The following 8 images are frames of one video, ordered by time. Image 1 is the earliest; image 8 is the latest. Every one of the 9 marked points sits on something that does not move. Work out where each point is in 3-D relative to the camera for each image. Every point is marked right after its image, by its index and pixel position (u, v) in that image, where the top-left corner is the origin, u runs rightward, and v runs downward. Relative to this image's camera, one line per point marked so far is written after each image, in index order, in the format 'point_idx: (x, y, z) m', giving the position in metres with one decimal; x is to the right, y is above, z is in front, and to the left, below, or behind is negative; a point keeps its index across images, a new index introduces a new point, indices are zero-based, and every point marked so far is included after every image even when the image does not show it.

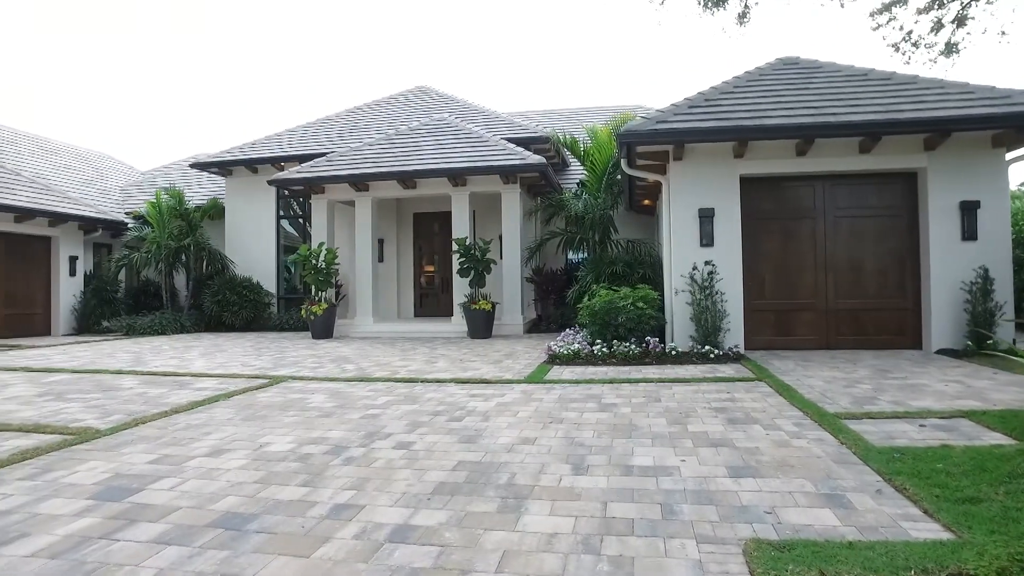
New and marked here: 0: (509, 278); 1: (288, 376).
0: (0.0, +0.2, +13.1) m
1: (-2.4, -0.9, +7.5) m
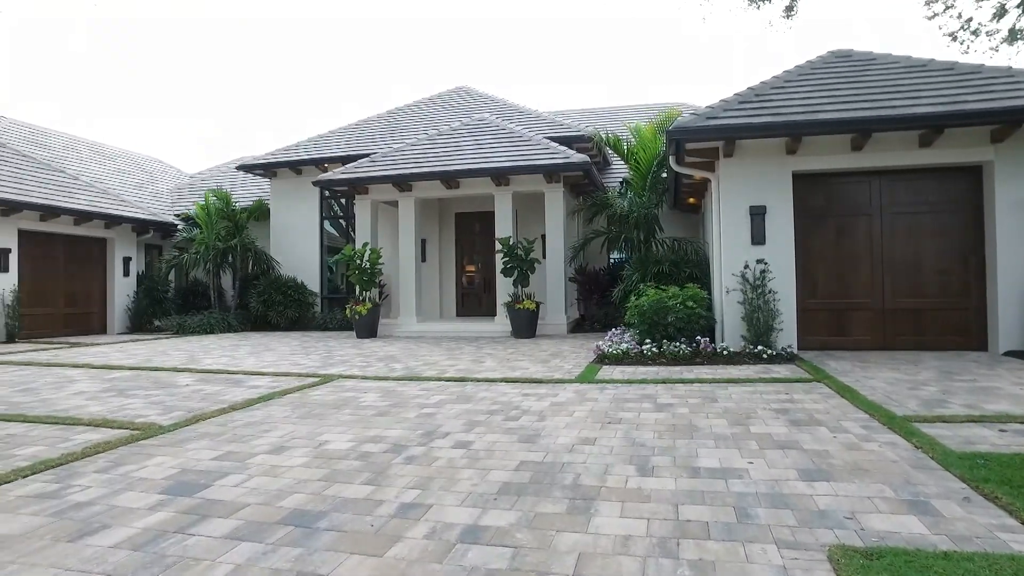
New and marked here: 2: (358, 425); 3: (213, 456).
0: (+0.8, +0.2, +13.0) m
1: (-1.8, -0.9, +7.6) m
2: (-1.1, -0.9, +4.8) m
3: (-1.7, -1.0, +4.0) m
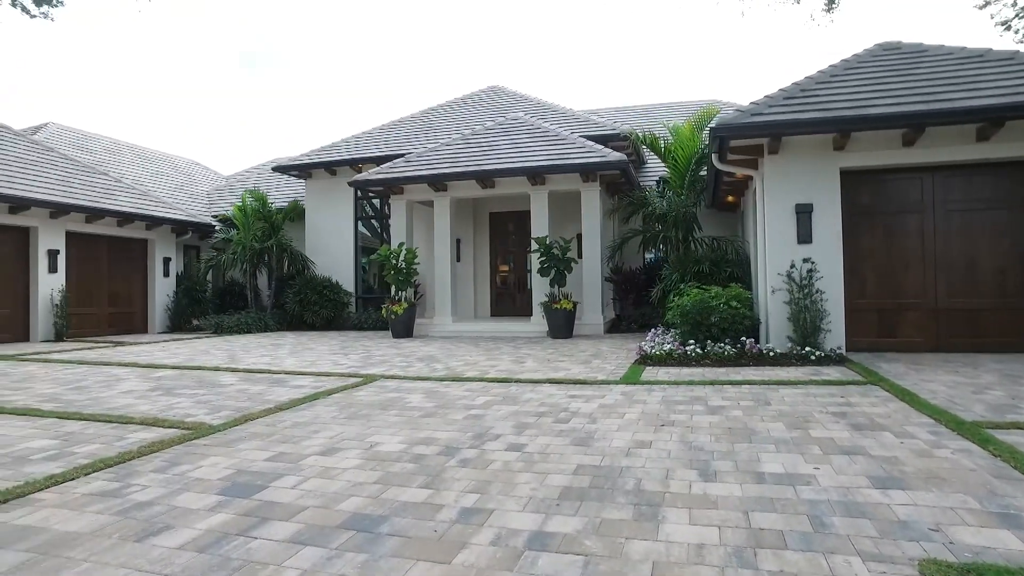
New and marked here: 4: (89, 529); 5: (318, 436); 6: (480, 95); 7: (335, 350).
0: (+1.4, +0.2, +12.9) m
1: (-1.4, -0.9, +7.6) m
2: (-0.7, -0.9, +4.8) m
3: (-1.4, -1.0, +4.0) m
4: (-1.7, -1.0, +2.9) m
5: (-1.2, -1.0, +4.5) m
6: (-0.8, +4.9, +17.9) m
7: (-2.6, -0.9, +10.6) m
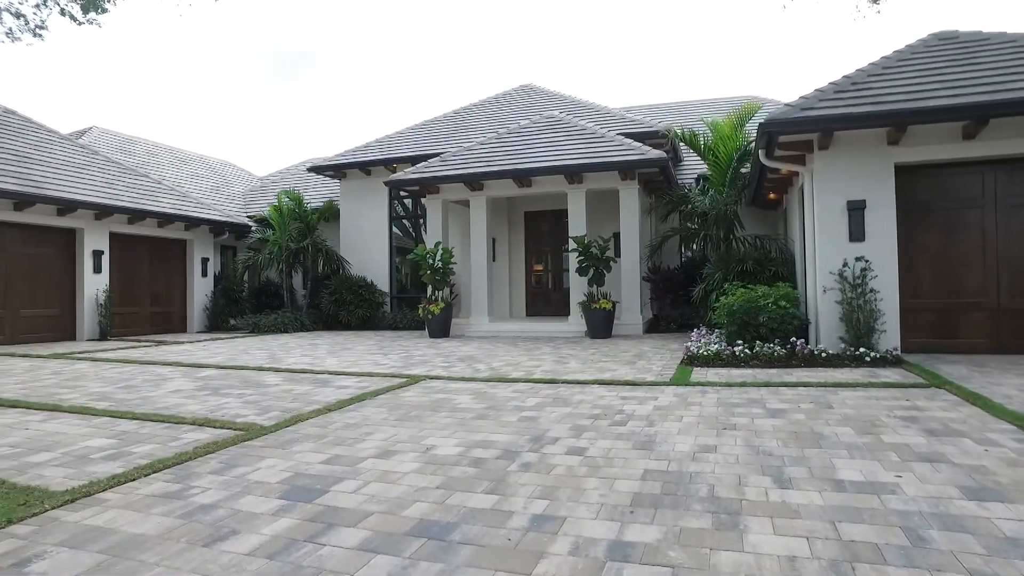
0: (+2.1, +0.2, +12.7) m
1: (-0.9, -0.9, +7.5) m
2: (-0.3, -0.9, +4.7) m
3: (-1.1, -1.0, +4.0) m
4: (-1.4, -1.0, +2.8) m
5: (-0.9, -0.9, +4.4) m
6: (+0.1, +4.9, +17.8) m
7: (-2.0, -0.9, +10.5) m
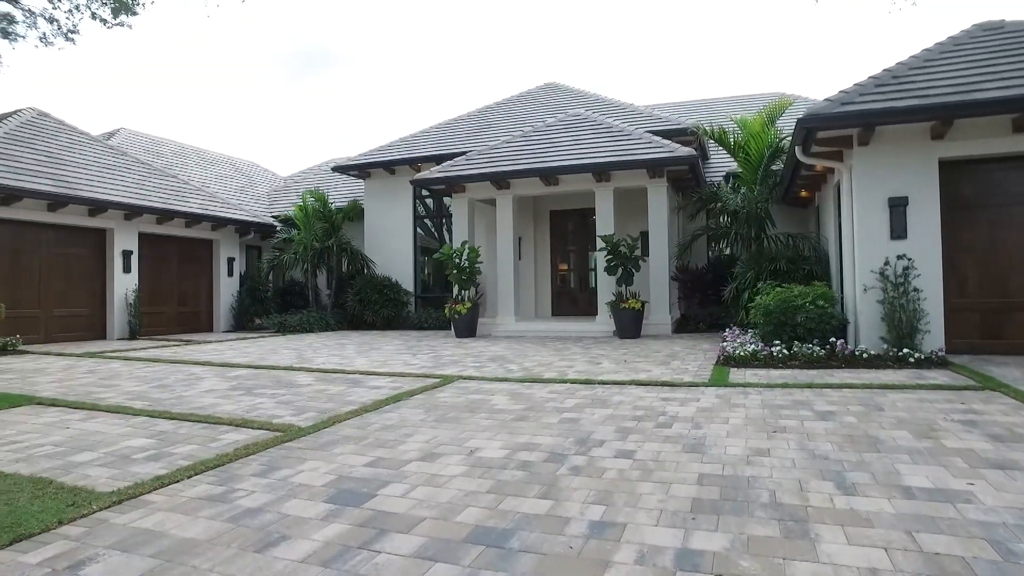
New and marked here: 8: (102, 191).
0: (+2.6, +0.2, +12.5) m
1: (-0.6, -0.9, +7.4) m
2: (-0.1, -0.9, +4.6) m
3: (-0.8, -1.0, +3.9) m
4: (-1.2, -1.0, +2.7) m
5: (-0.6, -0.9, +4.4) m
6: (+0.7, +4.9, +17.7) m
7: (-1.6, -0.9, +10.5) m
8: (-7.4, +1.7, +12.7) m
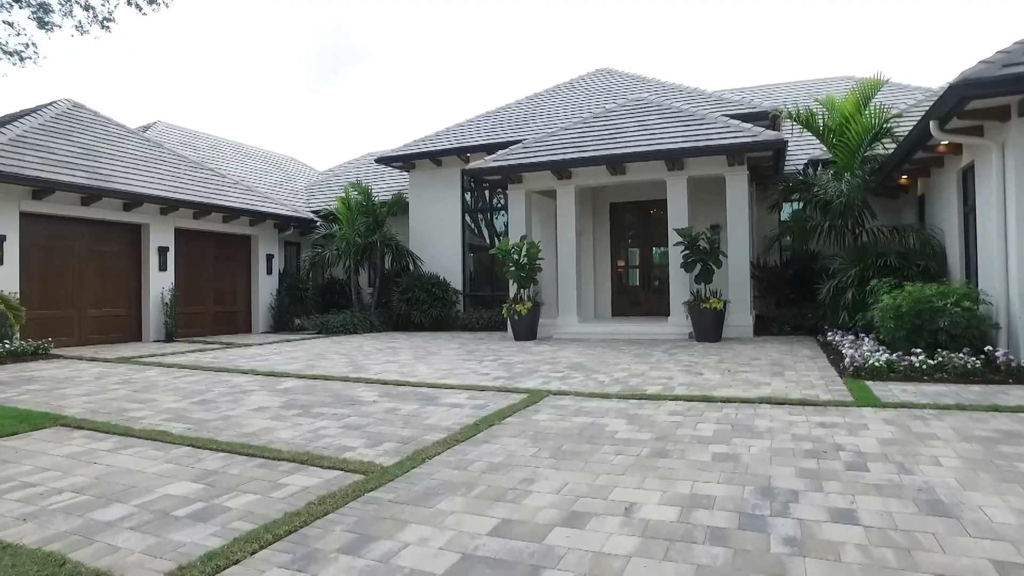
0: (+3.6, +0.3, +11.3) m
1: (+0.3, -0.9, +6.4) m
2: (+0.7, -0.9, +3.5) m
3: (-0.1, -1.0, +2.8) m
4: (-0.5, -1.0, +1.7) m
5: (+0.1, -0.9, +3.3) m
6: (+1.9, +4.9, +16.6) m
7: (-0.7, -0.9, +9.5) m
8: (-6.3, +1.8, +11.9) m
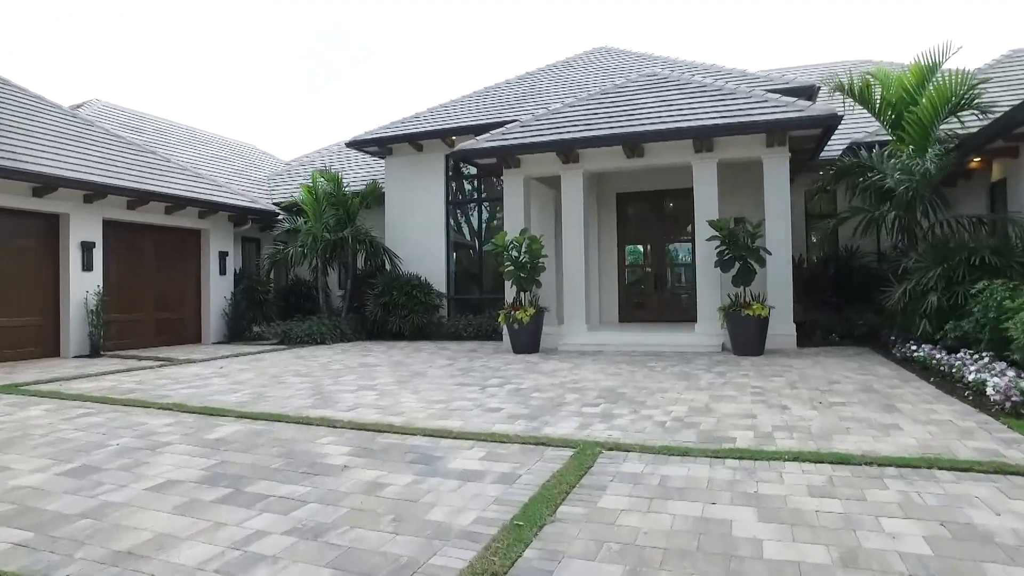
0: (+3.6, +0.2, +9.6) m
1: (+0.5, -0.9, +4.5) m
2: (+1.0, -1.0, +1.6) m
3: (+0.2, -1.0, +0.9) m
4: (-0.1, -1.0, -0.2) m
5: (+0.4, -1.0, +1.4) m
6: (+1.7, +4.9, +14.8) m
7: (-0.6, -0.9, +7.5) m
8: (-6.3, +1.7, +9.7) m
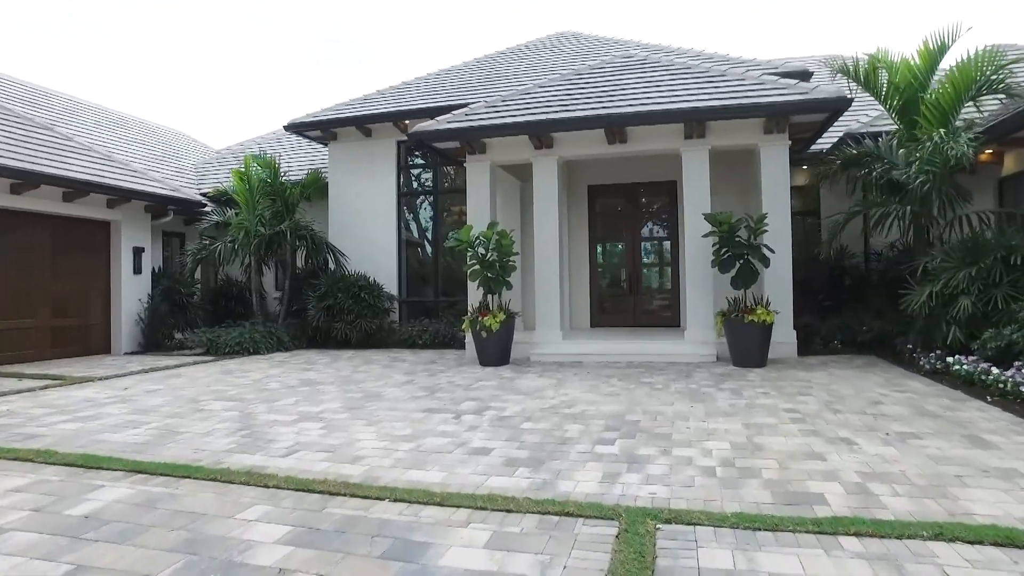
0: (+3.2, +0.2, +8.5) m
1: (+0.5, -1.0, +3.2) m
2: (+1.3, -1.0, +0.4) m
3: (+0.6, -1.0, -0.4) m
4: (+0.3, -1.0, -1.5) m
5: (+0.7, -1.0, +0.1) m
6: (+0.9, +4.9, +13.6) m
7: (-0.8, -1.0, +6.1) m
8: (-6.7, +1.7, +7.9) m
